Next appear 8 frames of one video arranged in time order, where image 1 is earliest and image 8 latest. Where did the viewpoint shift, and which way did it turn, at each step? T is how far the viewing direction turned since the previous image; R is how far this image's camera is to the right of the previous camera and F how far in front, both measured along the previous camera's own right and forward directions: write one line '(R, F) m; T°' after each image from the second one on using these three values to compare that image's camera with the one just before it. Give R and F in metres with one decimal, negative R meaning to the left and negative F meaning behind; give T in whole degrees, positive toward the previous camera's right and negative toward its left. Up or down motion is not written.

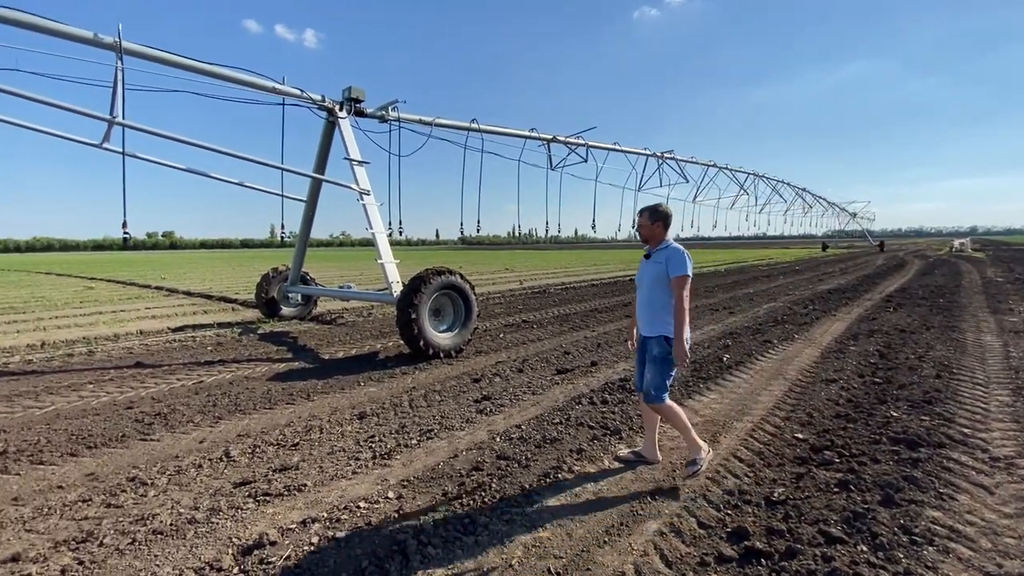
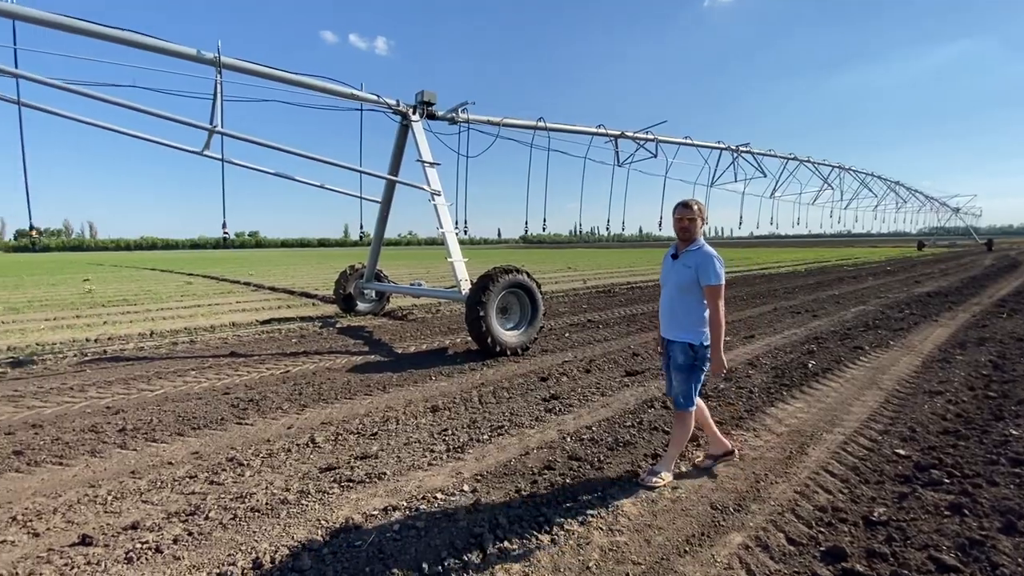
(-0.1, 0.0) m; -7°
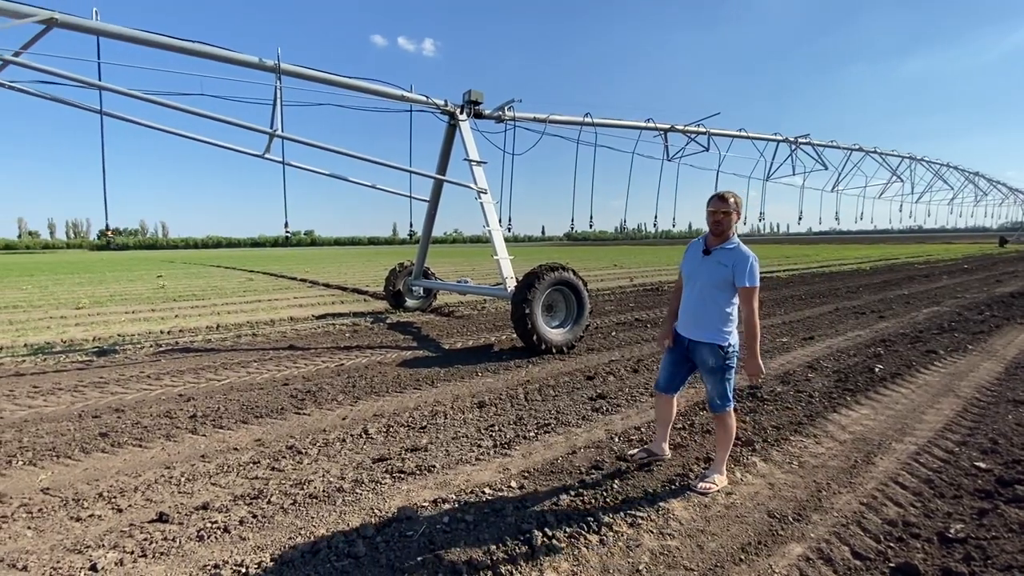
(0.0, 0.0) m; -5°
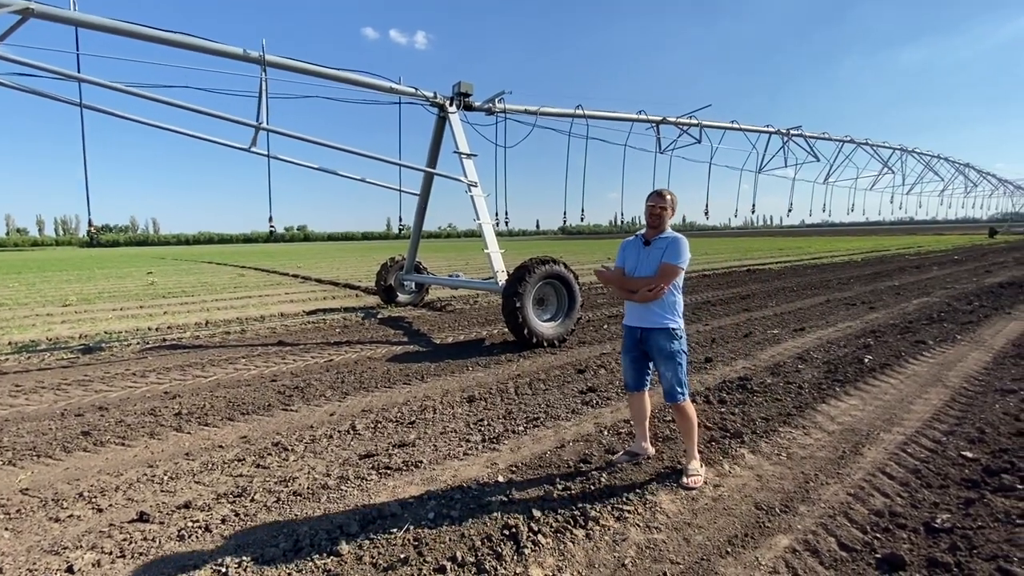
(+0.1, 0.0) m; +1°
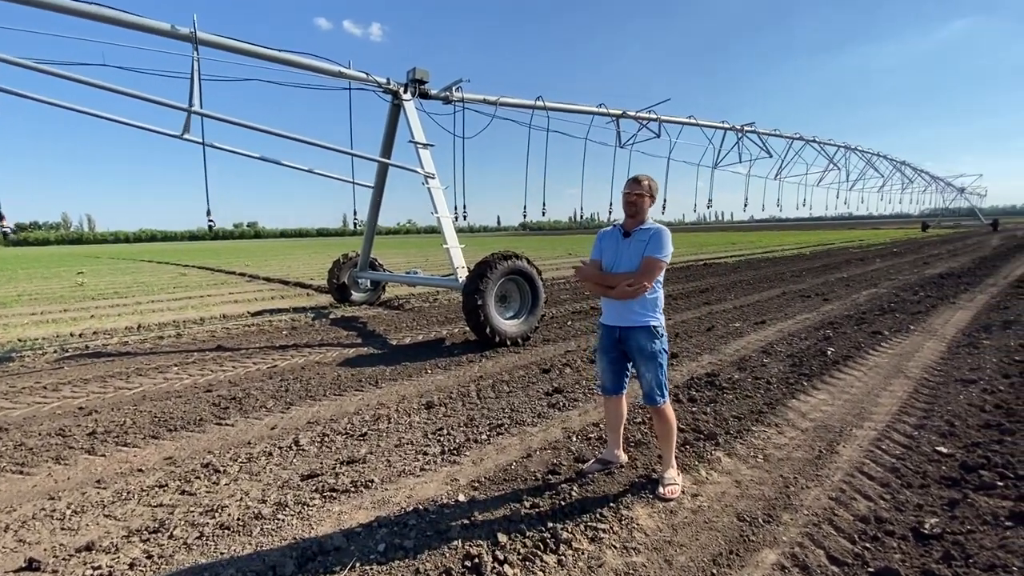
(0.0, +0.3) m; +5°
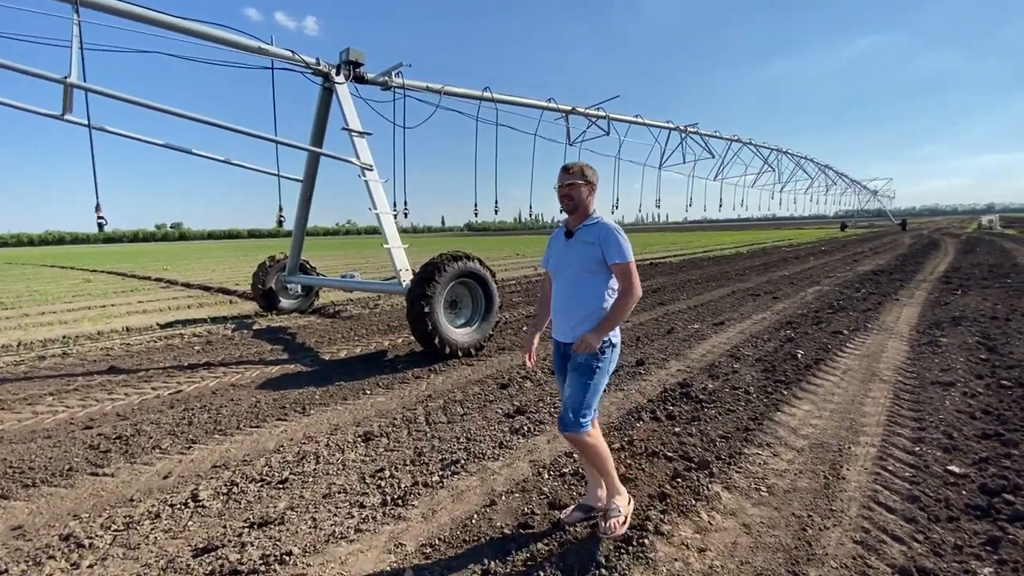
(-0.1, +0.6) m; +6°
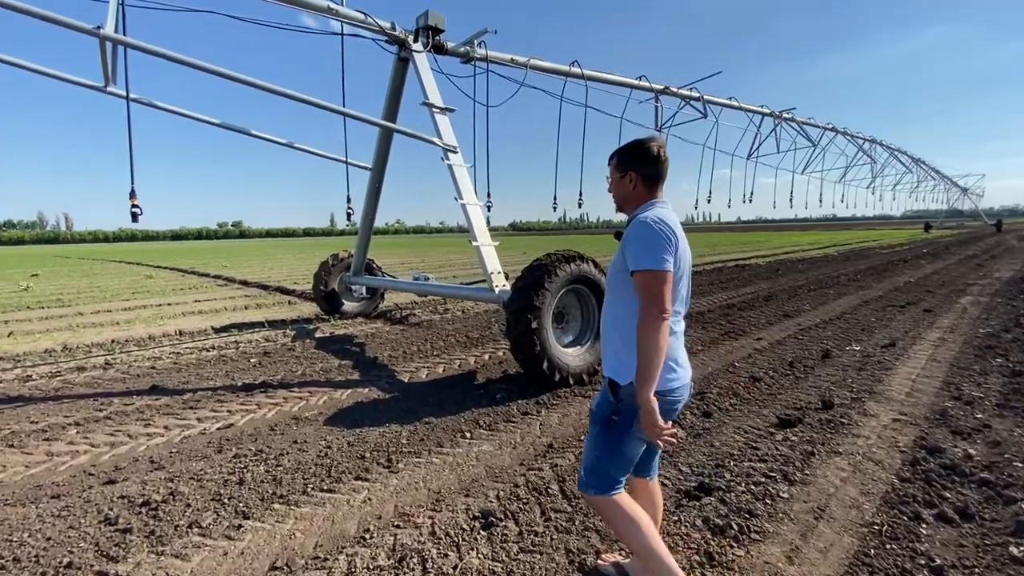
(-0.8, +1.2) m; -5°
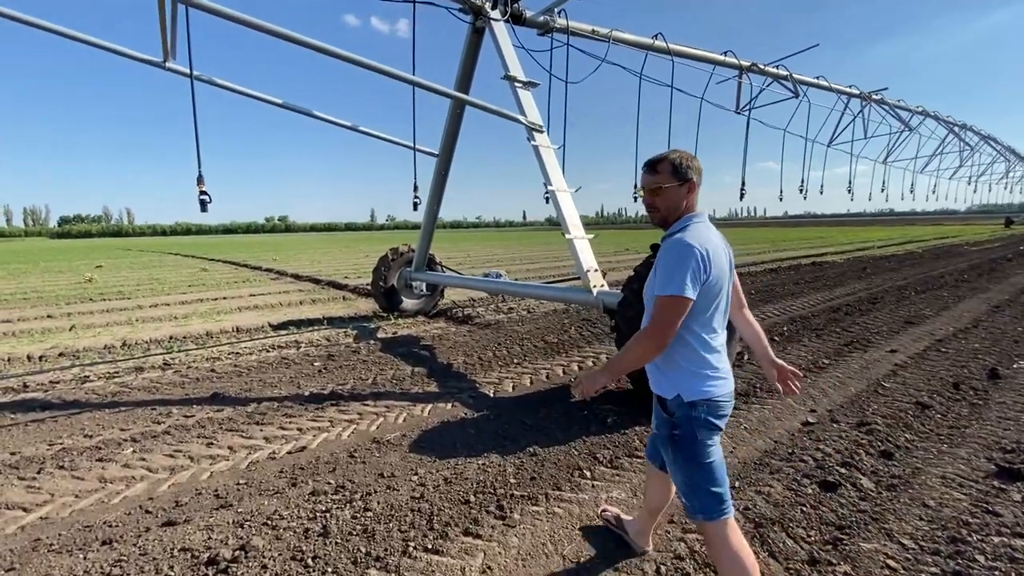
(-0.6, +0.7) m; -4°
